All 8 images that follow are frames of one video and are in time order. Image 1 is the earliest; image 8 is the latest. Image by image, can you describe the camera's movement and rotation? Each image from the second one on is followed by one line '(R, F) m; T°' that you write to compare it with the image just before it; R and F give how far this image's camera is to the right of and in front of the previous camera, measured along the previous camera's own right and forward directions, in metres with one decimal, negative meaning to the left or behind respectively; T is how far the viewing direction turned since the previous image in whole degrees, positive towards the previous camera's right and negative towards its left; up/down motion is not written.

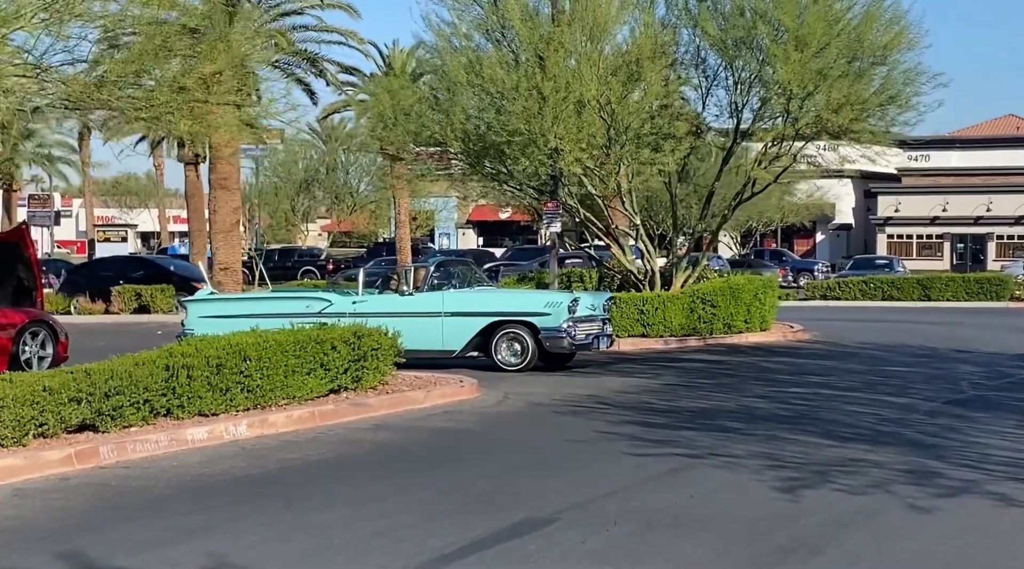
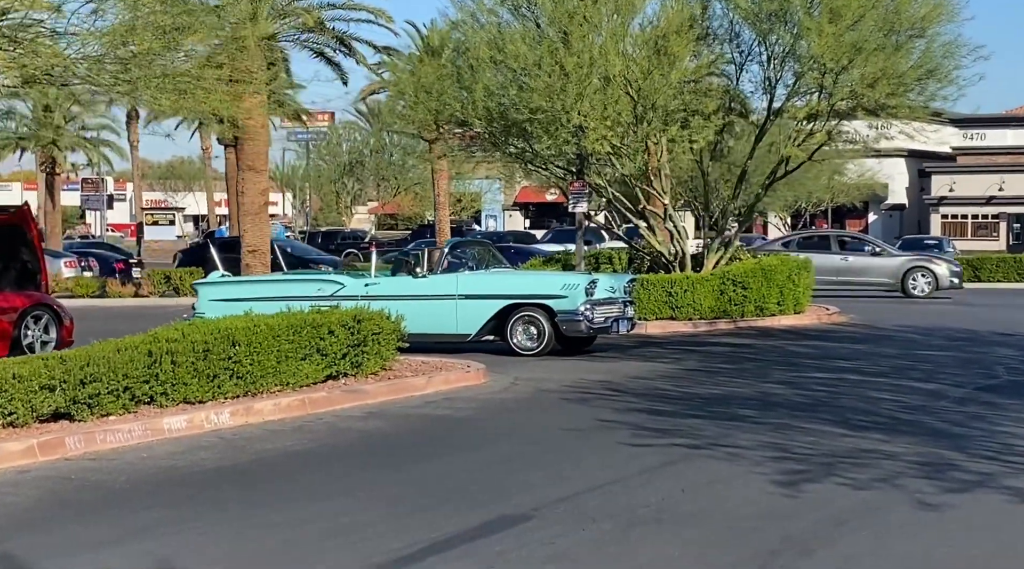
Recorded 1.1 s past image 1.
(+0.4, +0.5) m; -2°
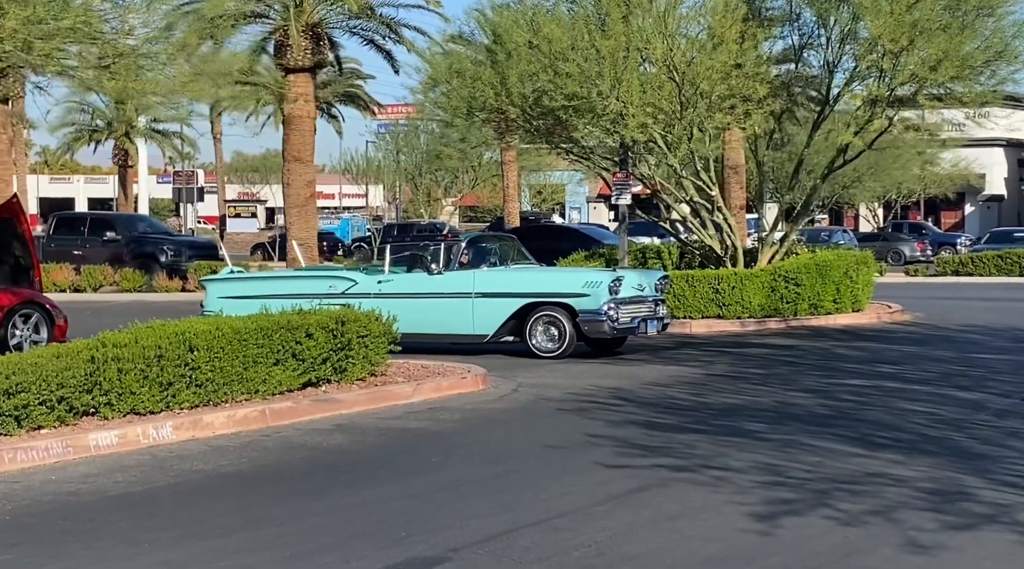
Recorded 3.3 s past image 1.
(+0.9, +1.1) m; -4°
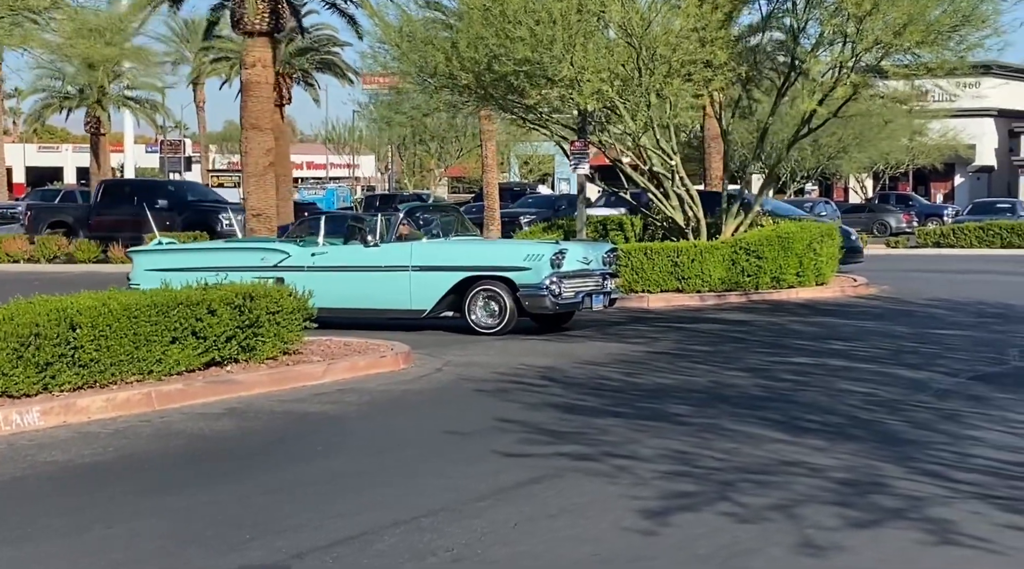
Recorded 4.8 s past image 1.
(+0.6, +0.7) m; 0°
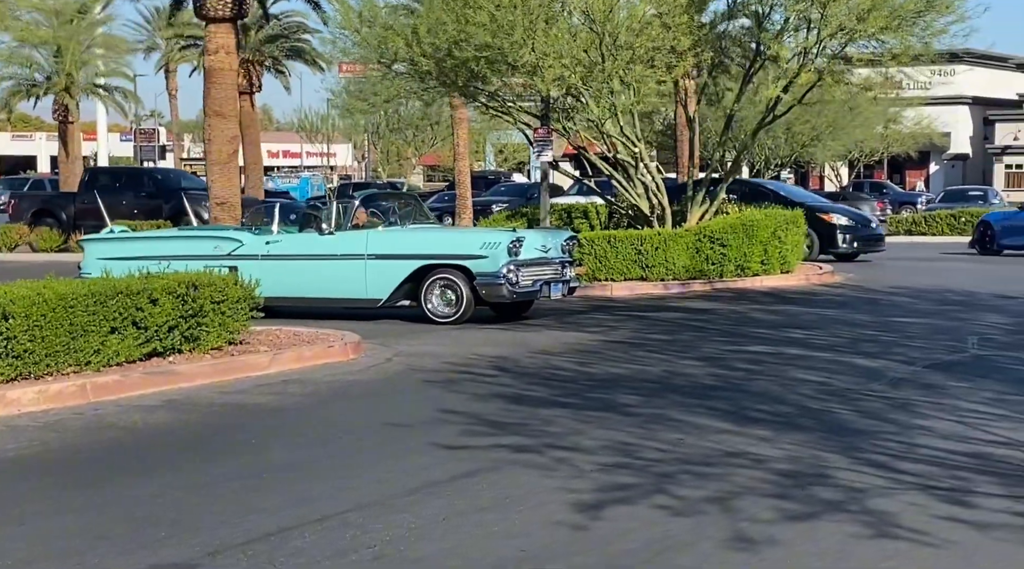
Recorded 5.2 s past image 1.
(+0.2, +0.2) m; +1°
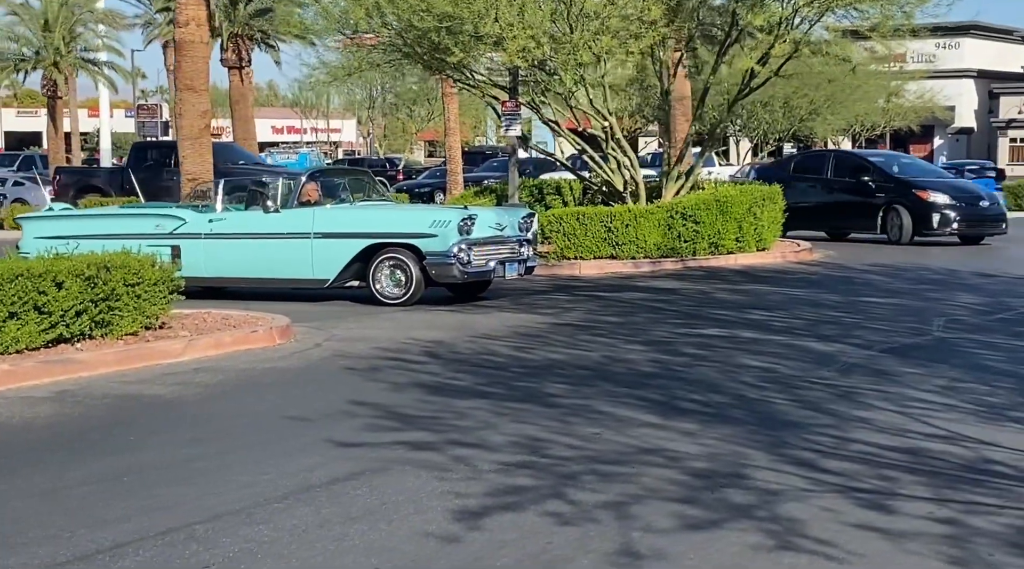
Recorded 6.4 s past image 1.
(+0.6, +0.6) m; 0°
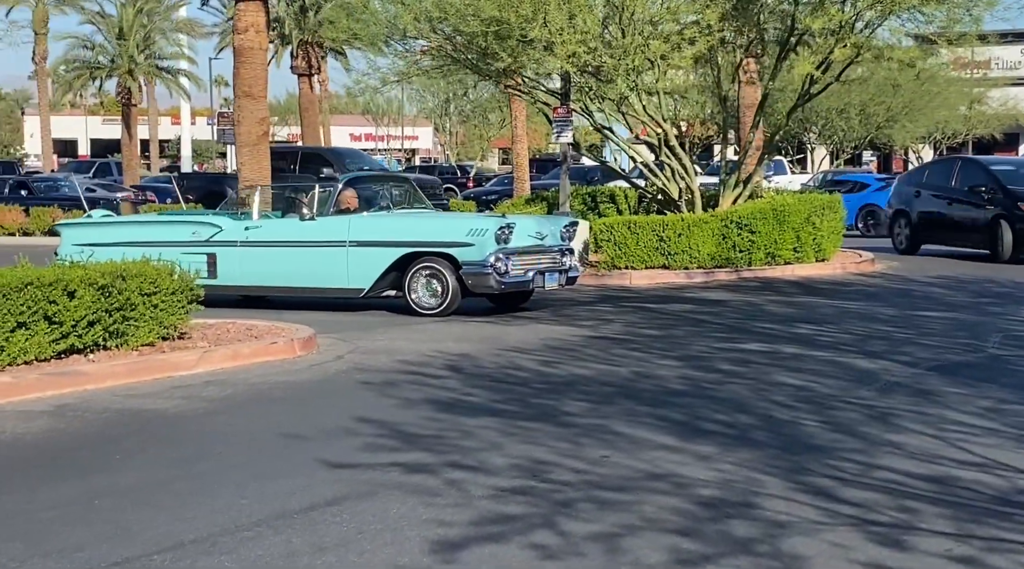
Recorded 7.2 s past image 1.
(+0.4, +0.4) m; -3°
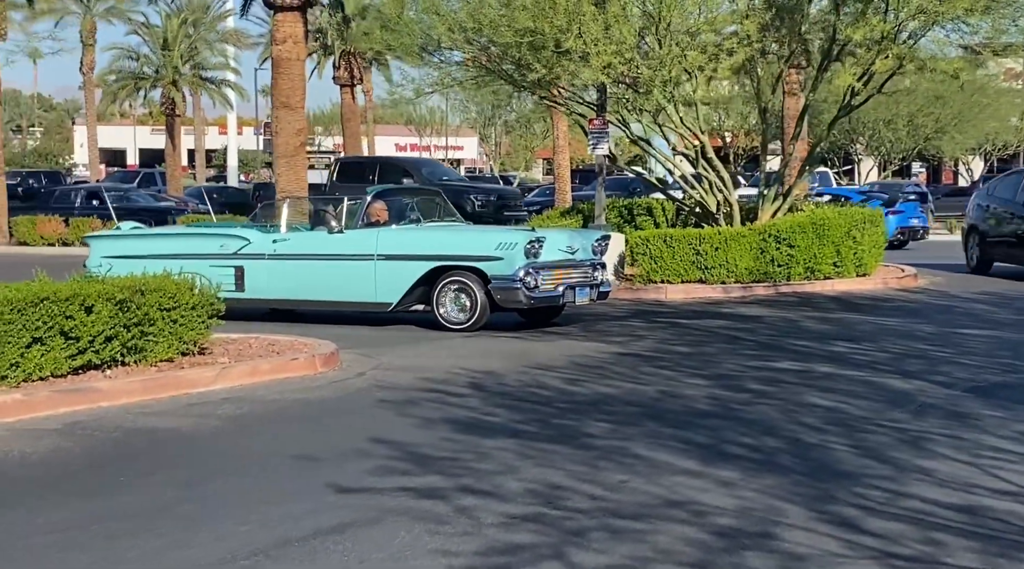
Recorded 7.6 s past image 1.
(+0.2, +0.2) m; -2°
